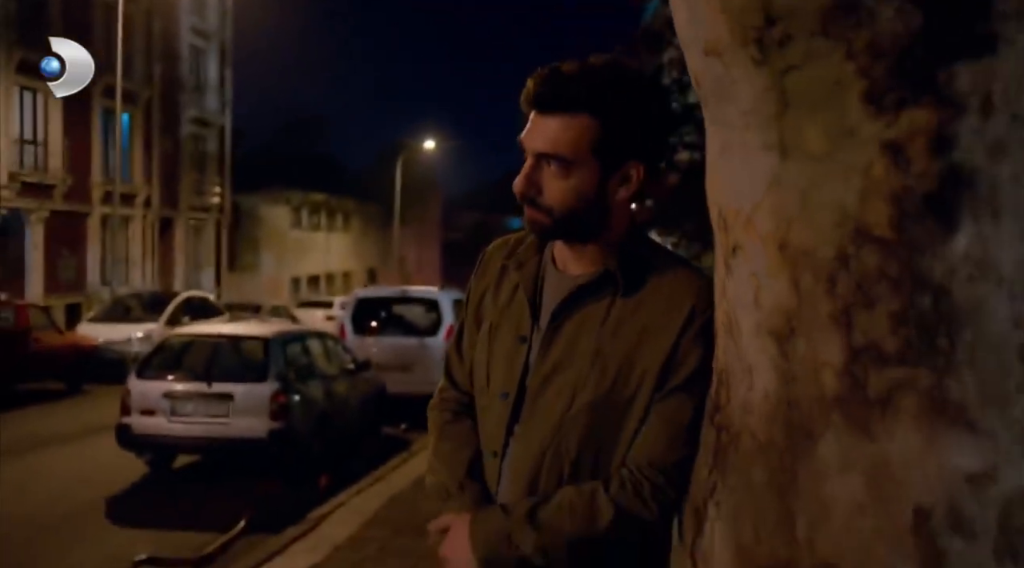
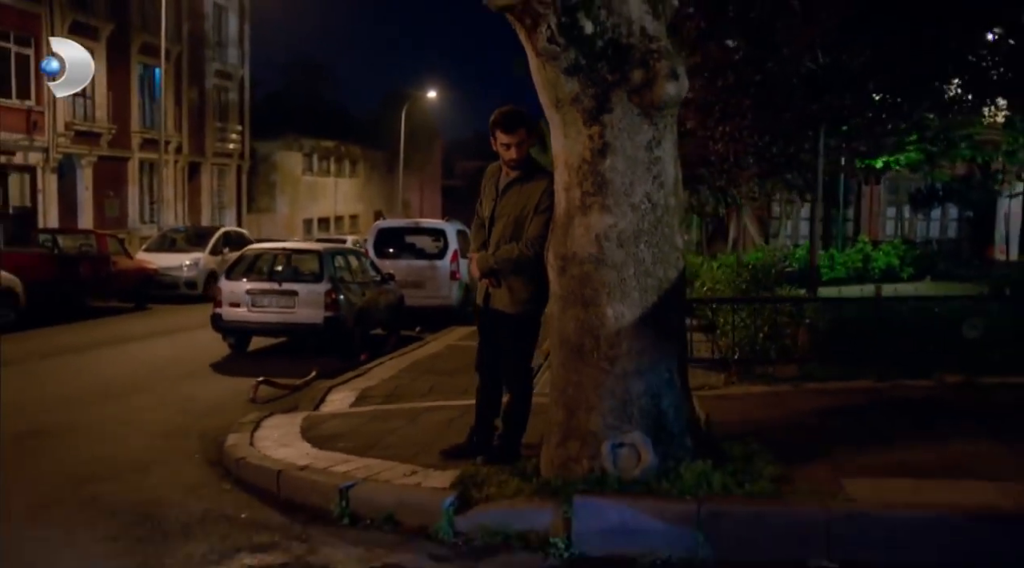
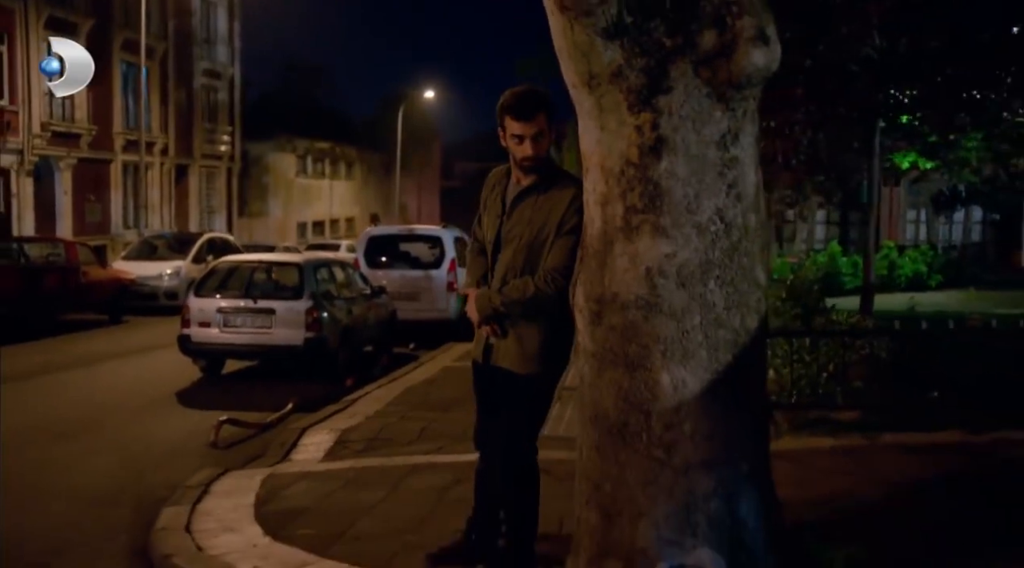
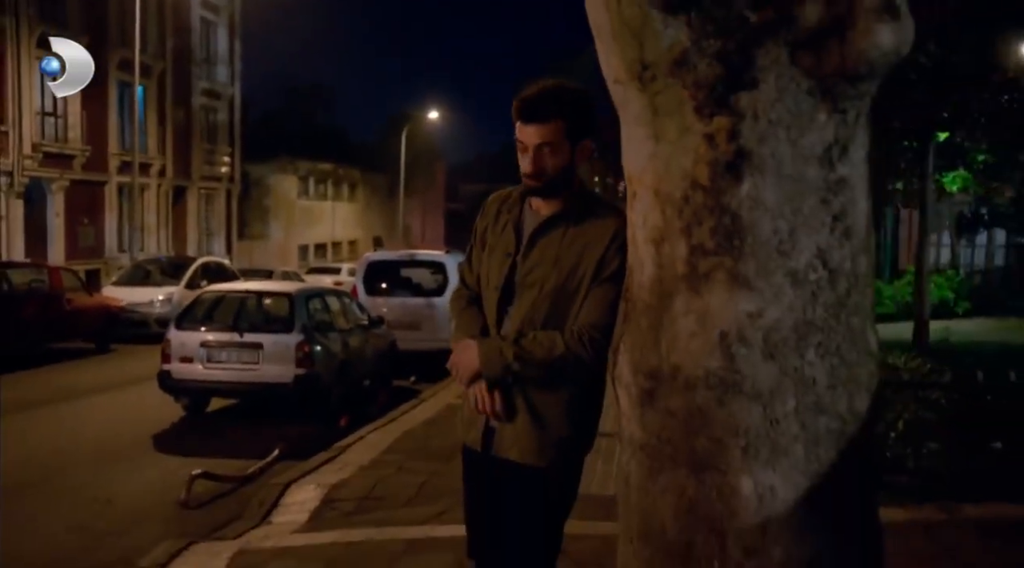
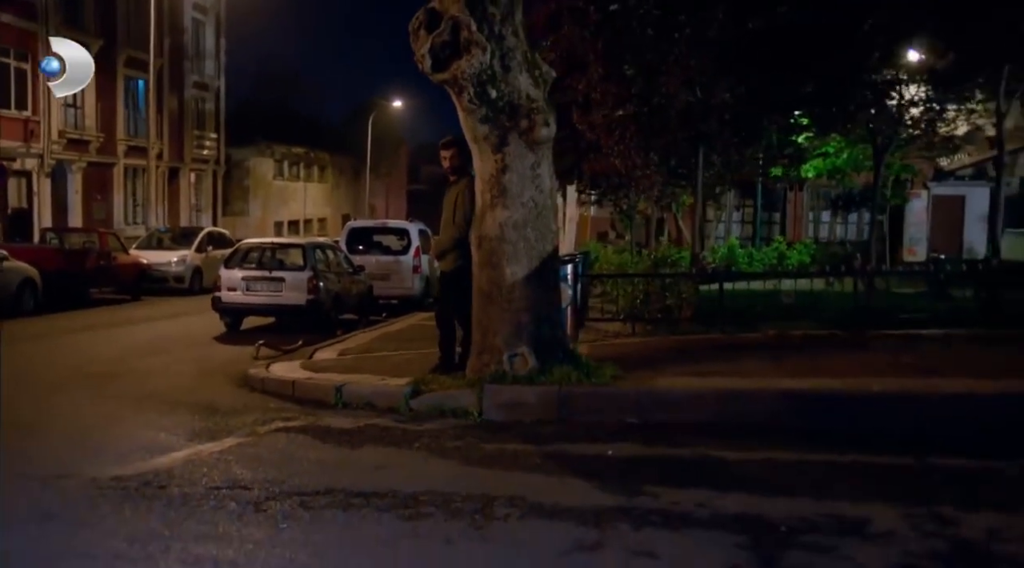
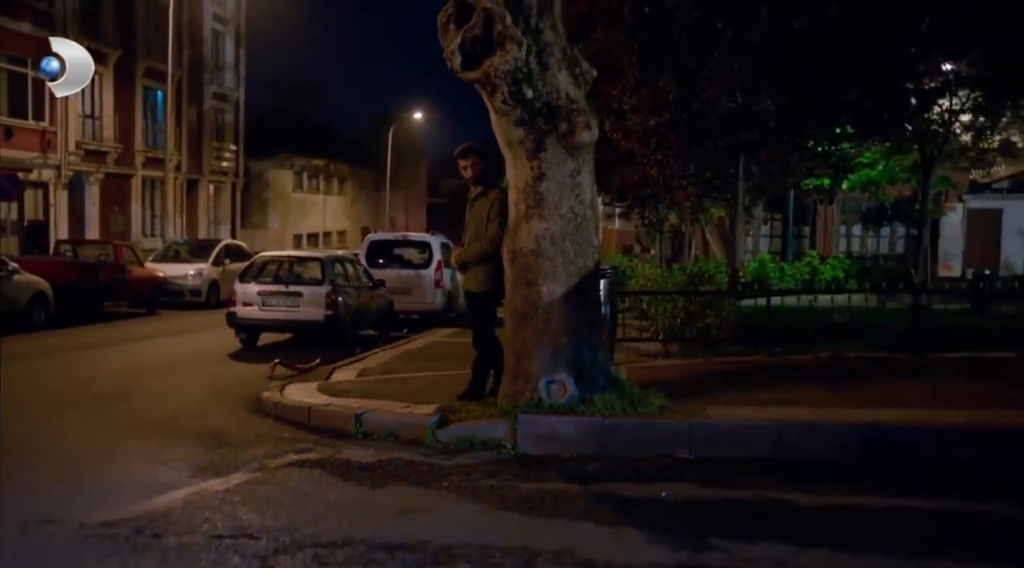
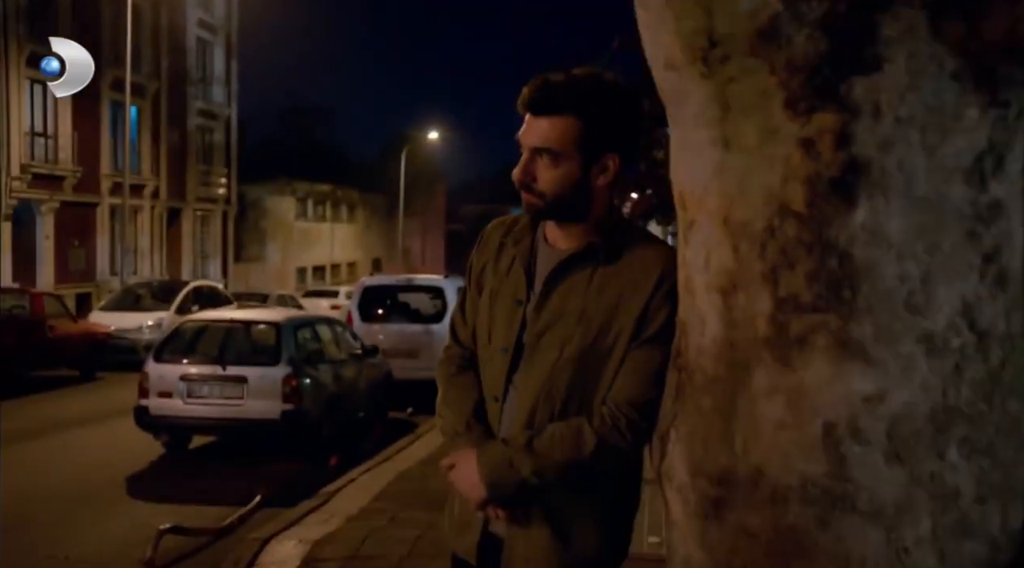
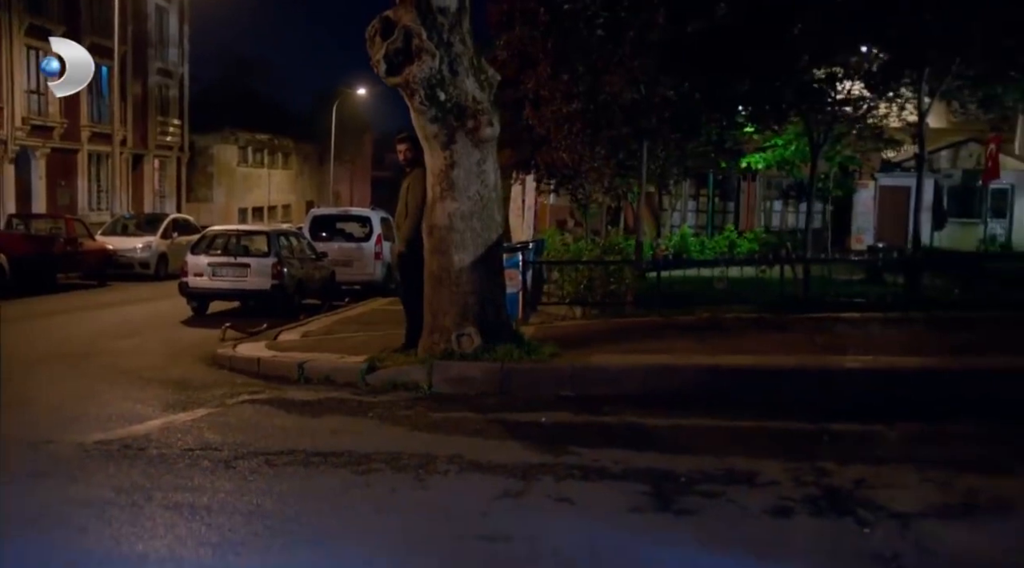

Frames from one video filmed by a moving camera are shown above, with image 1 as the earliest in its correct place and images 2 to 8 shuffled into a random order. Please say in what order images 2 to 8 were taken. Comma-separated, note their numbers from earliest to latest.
7, 4, 3, 2, 6, 5, 8
